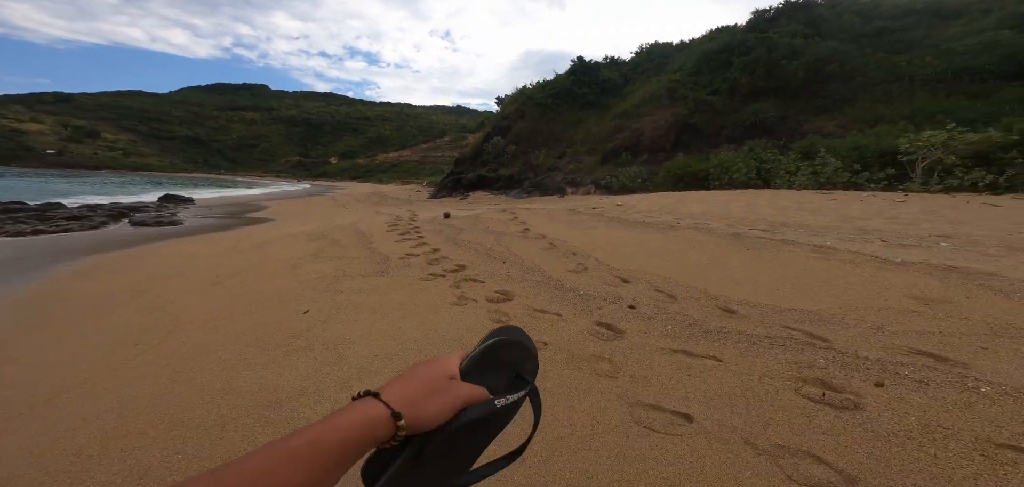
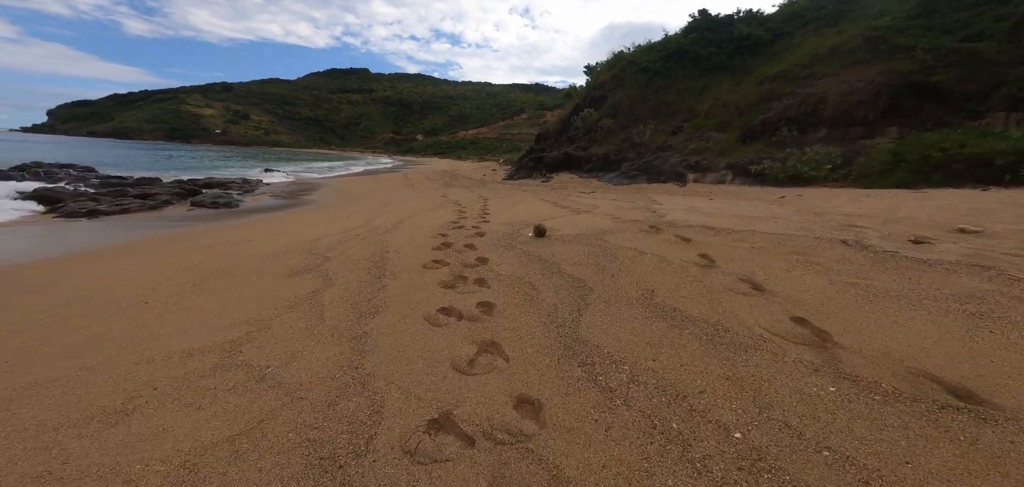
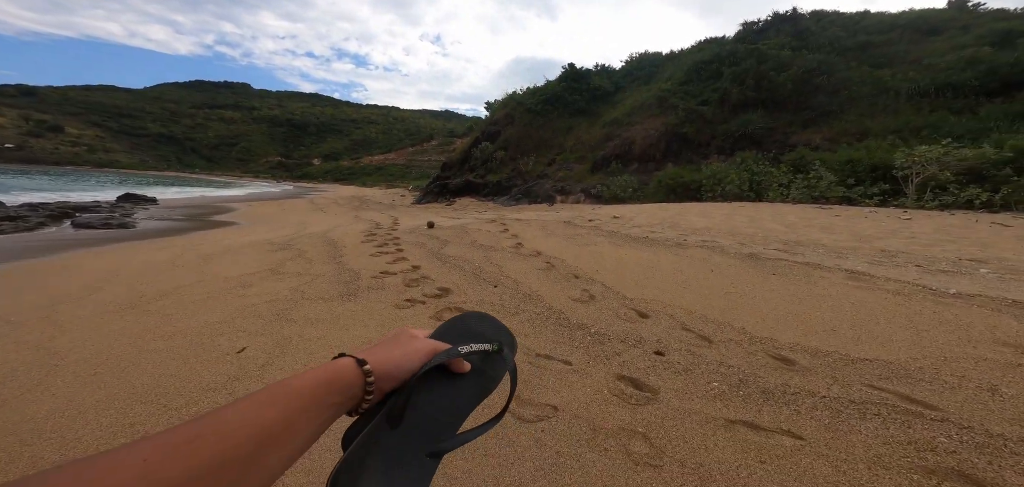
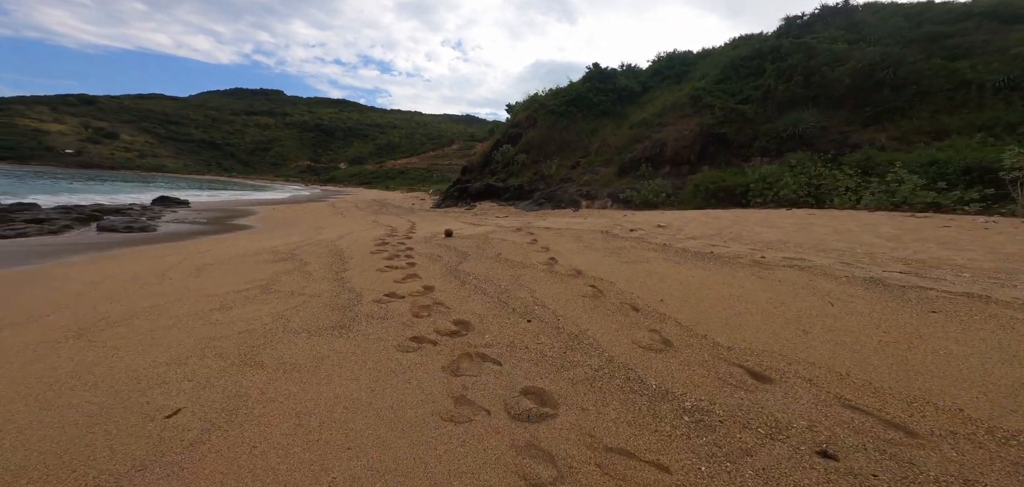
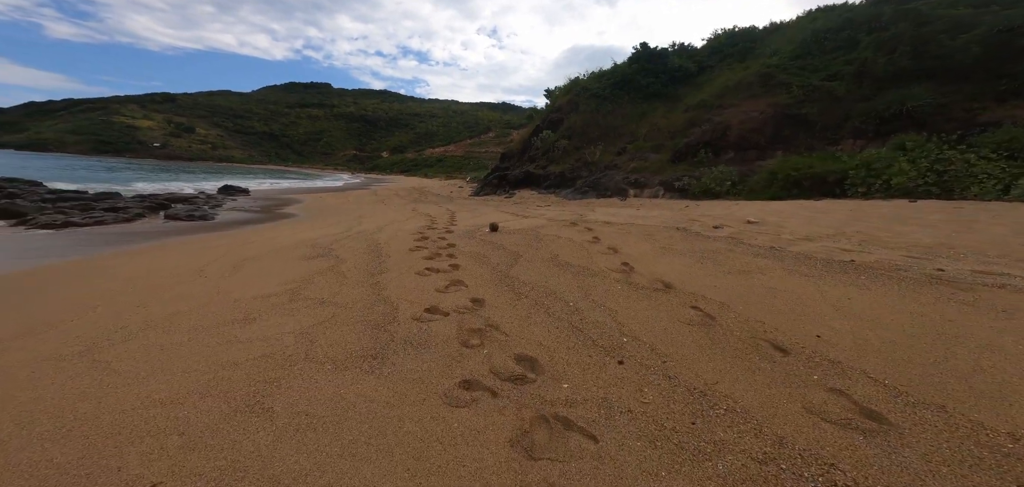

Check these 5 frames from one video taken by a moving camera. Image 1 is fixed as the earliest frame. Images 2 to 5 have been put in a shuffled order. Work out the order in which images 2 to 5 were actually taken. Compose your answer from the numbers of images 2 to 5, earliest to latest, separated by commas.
3, 4, 5, 2
